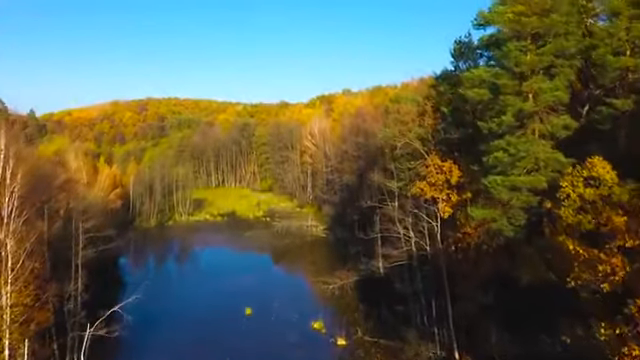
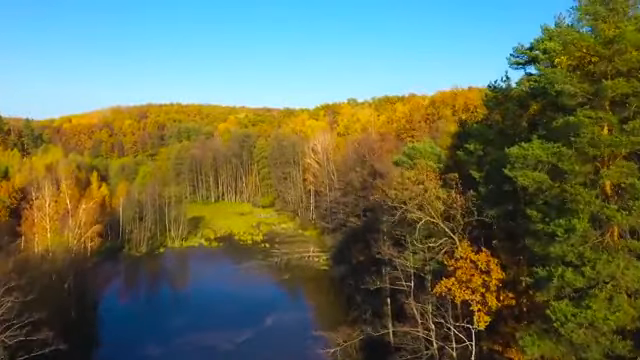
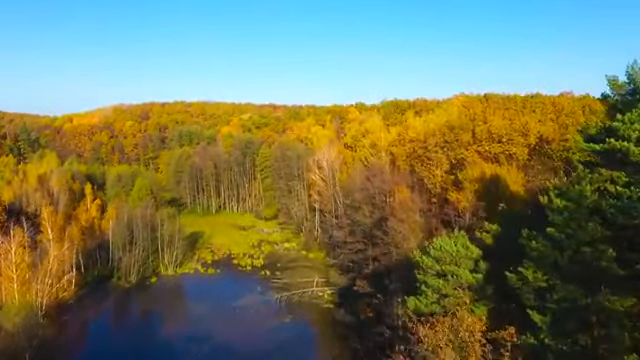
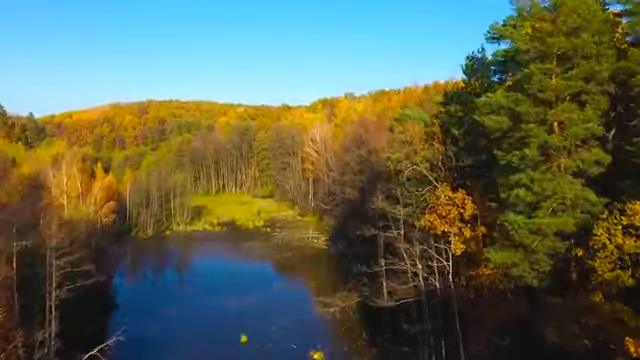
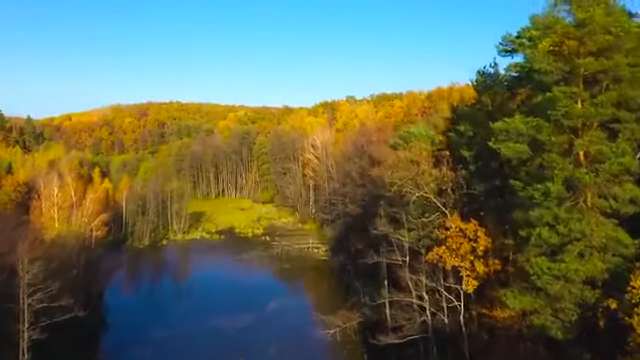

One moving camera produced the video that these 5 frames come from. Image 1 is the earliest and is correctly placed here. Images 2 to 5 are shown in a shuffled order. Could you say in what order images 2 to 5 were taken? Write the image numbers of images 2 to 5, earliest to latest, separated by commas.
4, 5, 2, 3
